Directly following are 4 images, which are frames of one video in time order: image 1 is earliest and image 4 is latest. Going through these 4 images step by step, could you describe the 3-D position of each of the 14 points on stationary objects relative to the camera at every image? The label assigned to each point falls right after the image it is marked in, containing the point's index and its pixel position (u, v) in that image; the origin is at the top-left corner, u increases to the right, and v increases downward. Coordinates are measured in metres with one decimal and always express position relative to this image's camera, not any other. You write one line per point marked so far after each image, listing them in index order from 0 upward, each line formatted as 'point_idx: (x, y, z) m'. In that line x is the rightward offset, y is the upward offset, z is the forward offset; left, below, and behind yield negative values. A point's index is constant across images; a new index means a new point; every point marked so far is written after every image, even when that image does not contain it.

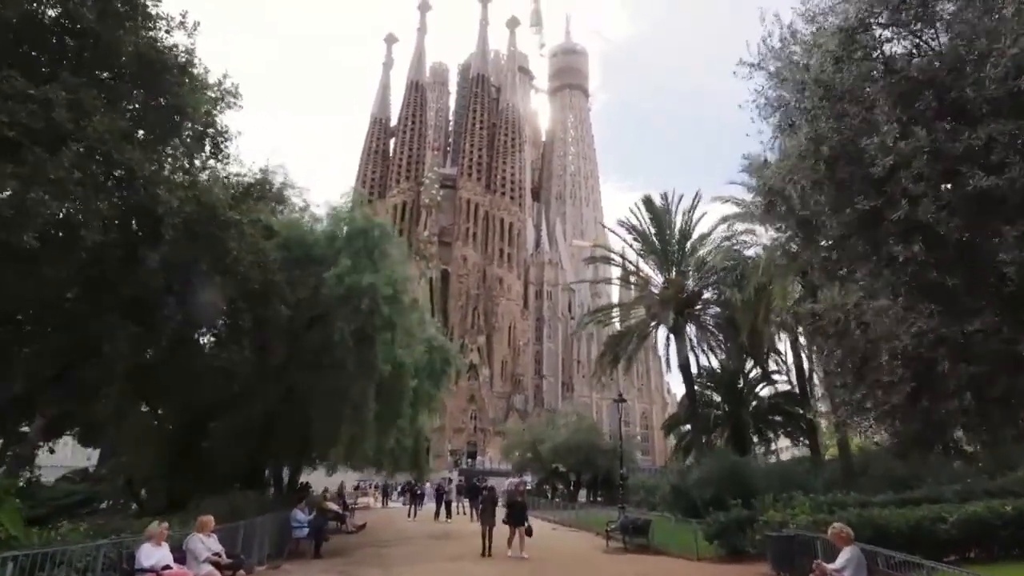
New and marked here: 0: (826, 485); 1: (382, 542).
0: (+8.8, -5.5, +17.3) m
1: (-3.4, -6.8, +16.5) m
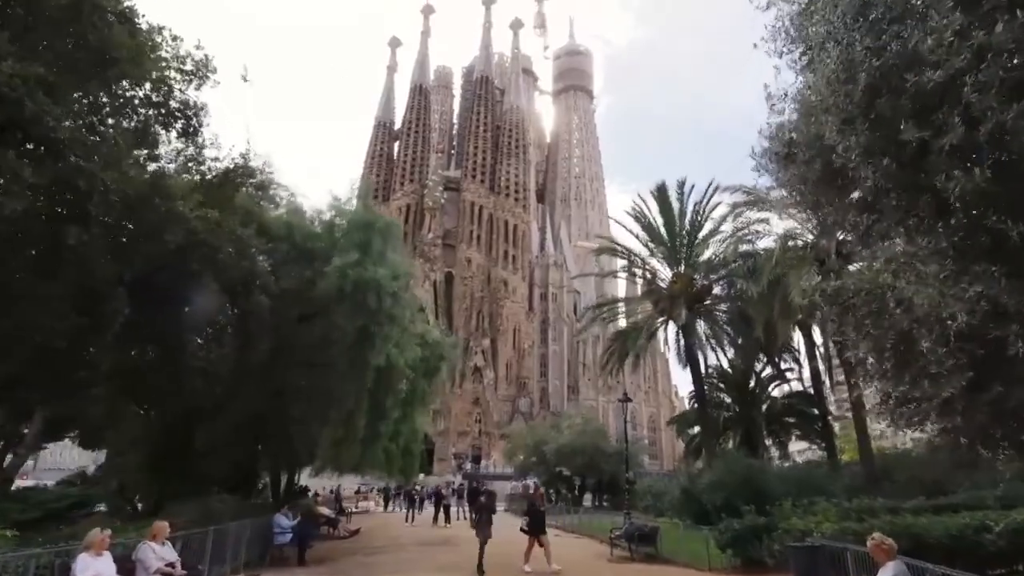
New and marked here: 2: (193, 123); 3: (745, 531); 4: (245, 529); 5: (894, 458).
0: (+8.8, -5.3, +16.2) m
1: (-3.5, -6.6, +15.6) m
2: (-6.5, +3.4, +12.5) m
3: (+4.2, -4.4, +11.2) m
4: (-5.0, -4.5, +11.5) m
5: (+11.2, -5.0, +18.1) m
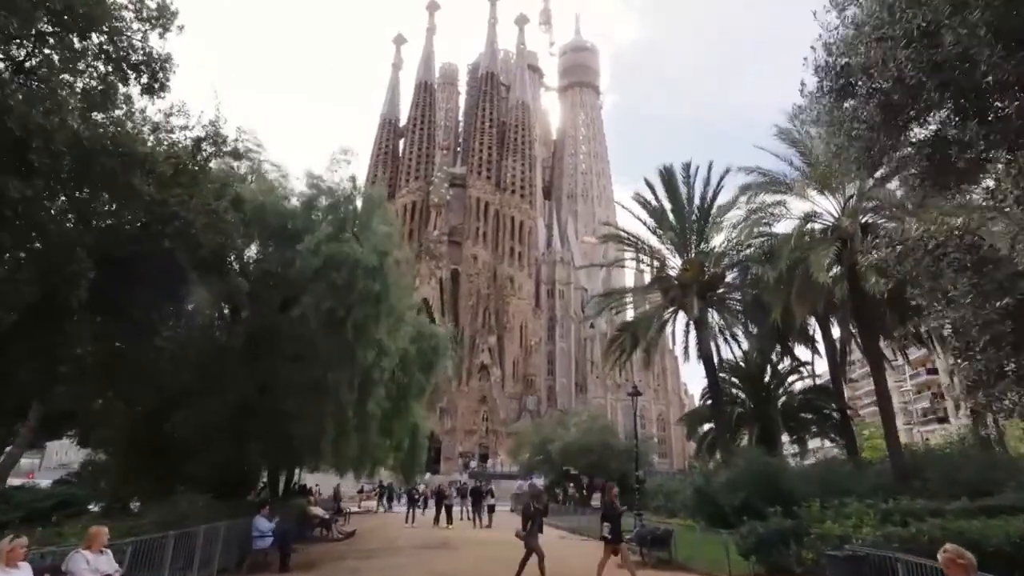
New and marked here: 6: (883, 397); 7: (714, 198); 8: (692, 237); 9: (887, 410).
0: (+8.8, -4.9, +15.0) m
1: (-3.4, -6.3, +14.6) m
2: (-6.5, +3.8, +11.4) m
3: (+4.2, -4.0, +10.0) m
4: (-5.0, -4.2, +10.5) m
5: (+11.2, -4.5, +16.8) m
6: (+9.9, -3.0, +16.6) m
7: (+6.5, +2.9, +19.9) m
8: (+5.8, +1.6, +20.0) m
9: (+9.7, -3.2, +16.0) m
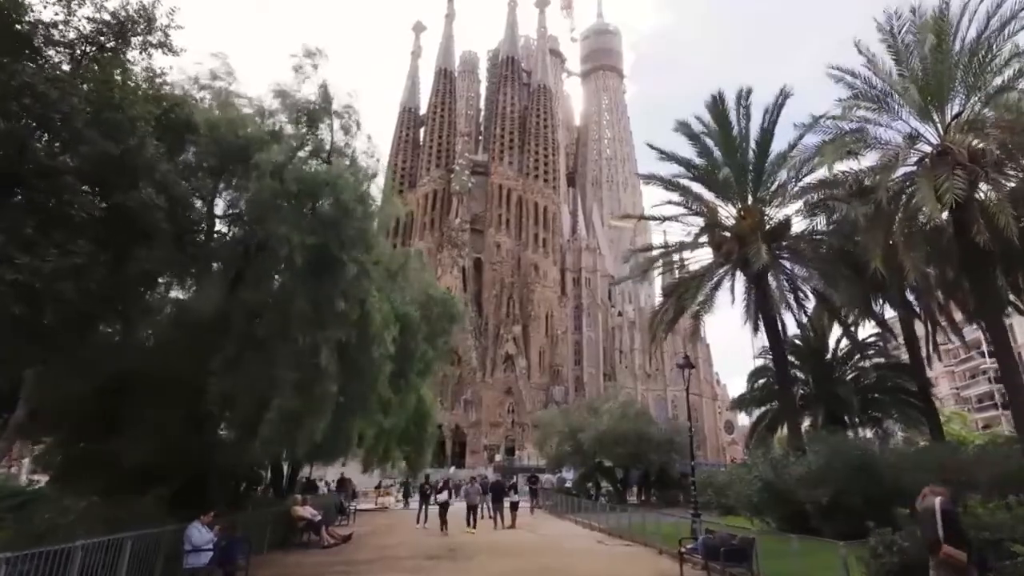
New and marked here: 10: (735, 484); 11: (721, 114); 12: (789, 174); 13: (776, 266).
0: (+9.3, -3.6, +11.5) m
1: (-2.9, -5.2, +11.6) m
2: (-6.3, +4.7, +8.5) m
3: (+4.4, -2.9, +6.7) m
4: (-4.8, -3.2, +7.5) m
5: (+11.8, -3.2, +13.2) m
6: (+10.4, -1.7, +13.0) m
7: (+7.0, +4.2, +16.4) m
8: (+6.4, +2.9, +16.5) m
9: (+10.2, -1.9, +12.4) m
10: (+6.5, -5.7, +18.1) m
11: (+5.7, +4.7, +16.8) m
12: (+7.3, +2.9, +15.9) m
13: (+7.1, +0.8, +16.6) m
